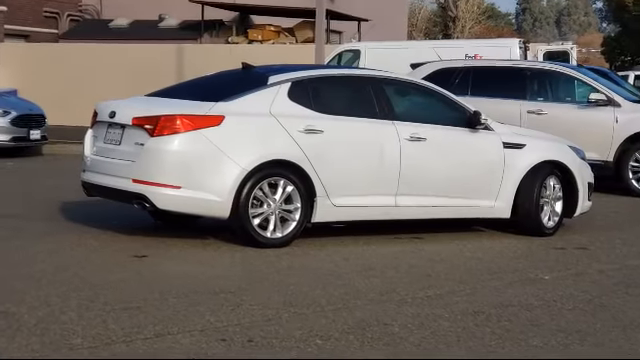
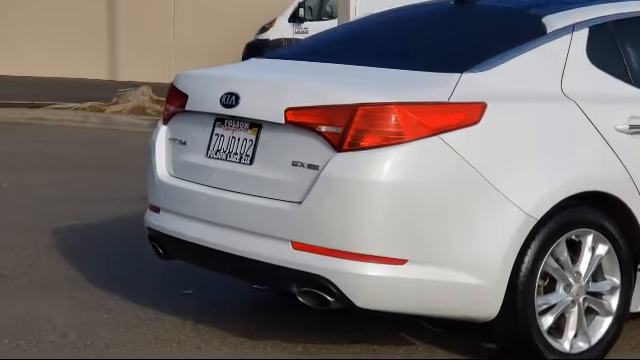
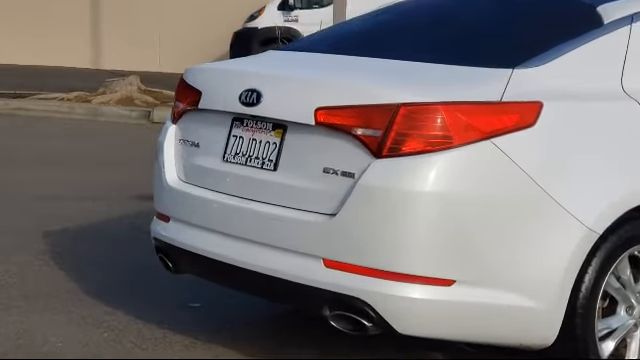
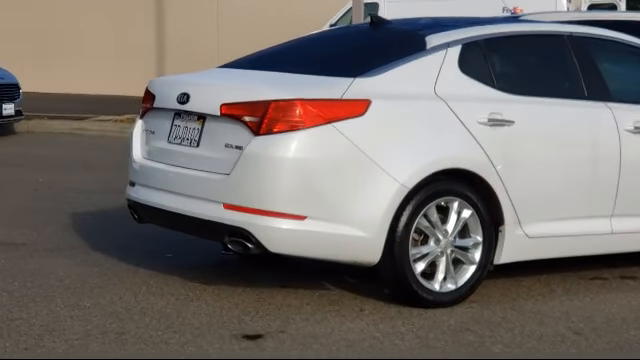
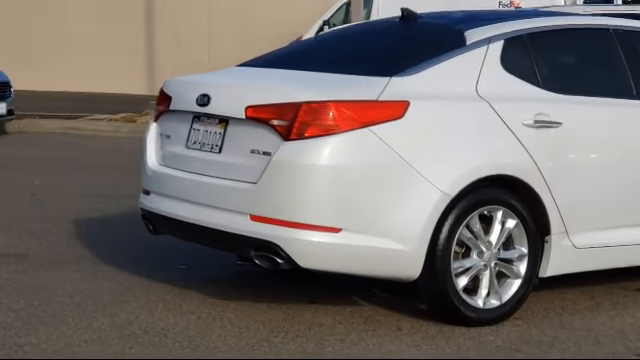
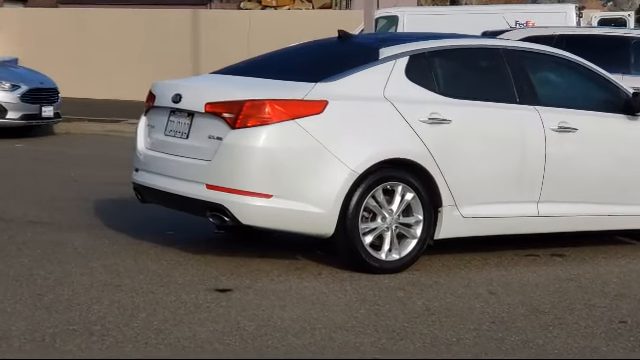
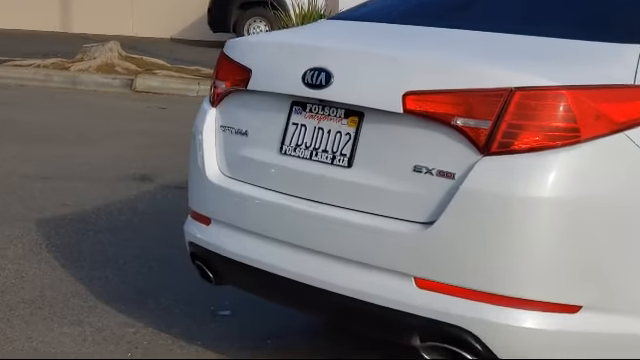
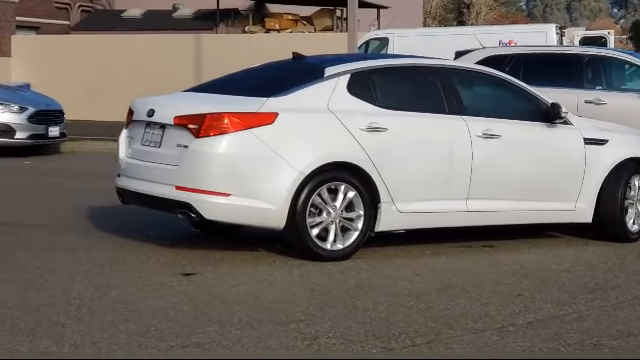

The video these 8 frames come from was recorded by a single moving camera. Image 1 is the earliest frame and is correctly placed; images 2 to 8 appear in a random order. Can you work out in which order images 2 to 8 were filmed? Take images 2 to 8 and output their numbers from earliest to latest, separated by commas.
8, 6, 4, 5, 2, 3, 7
